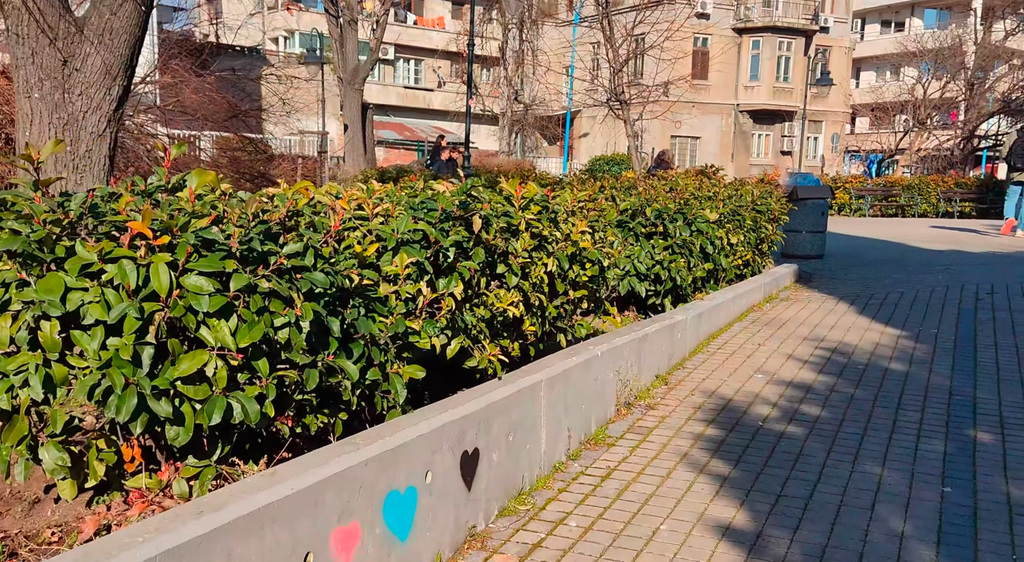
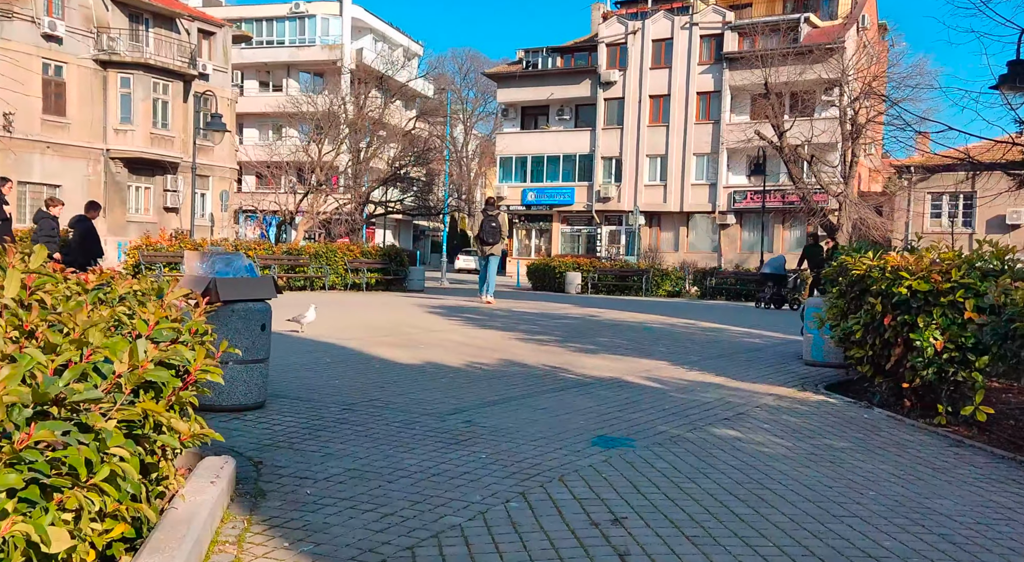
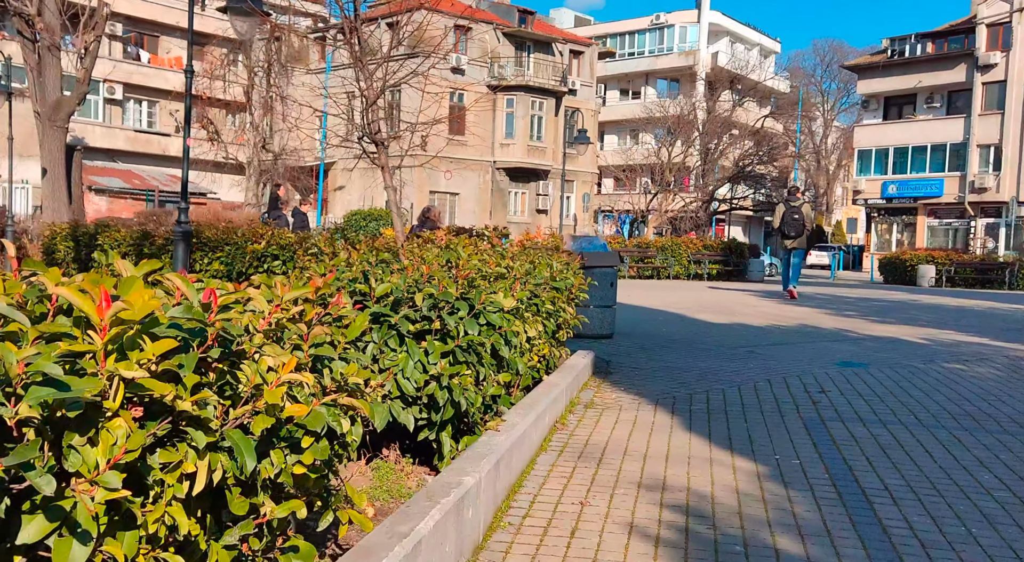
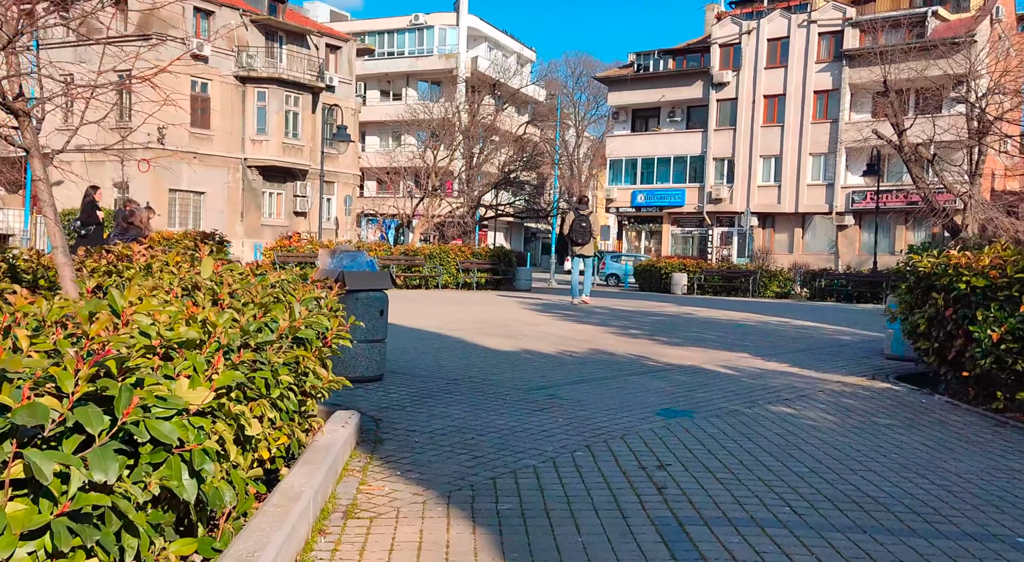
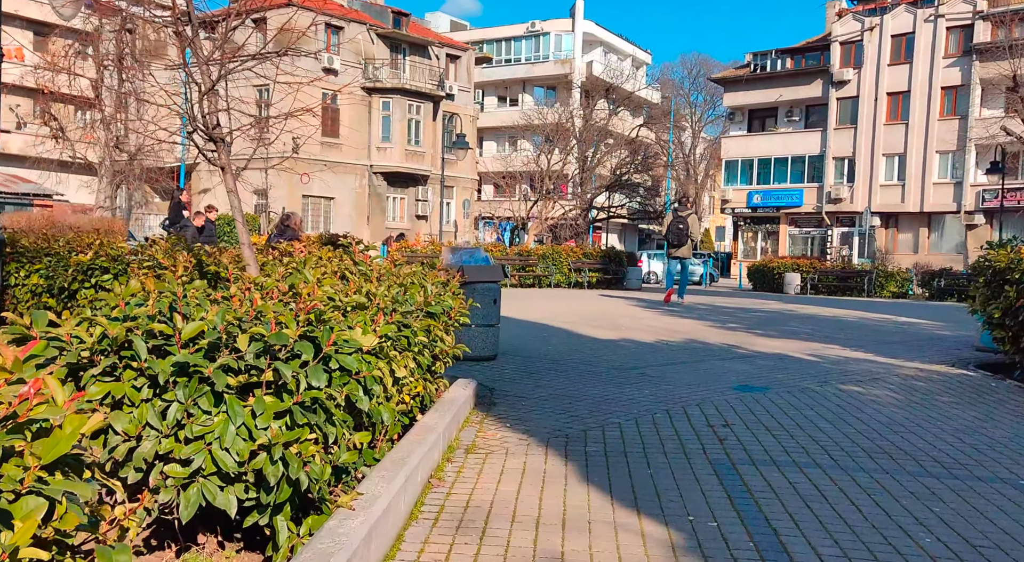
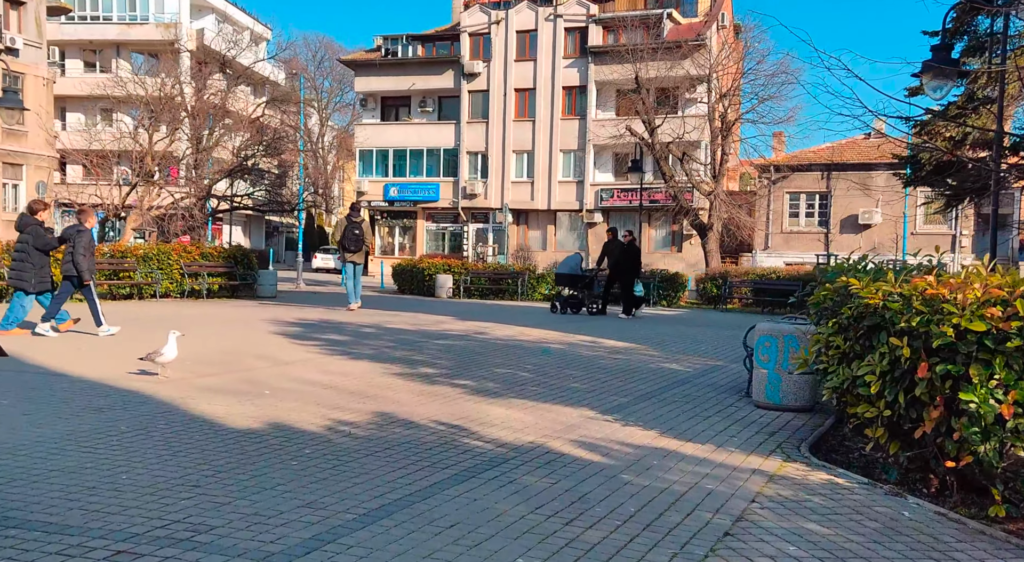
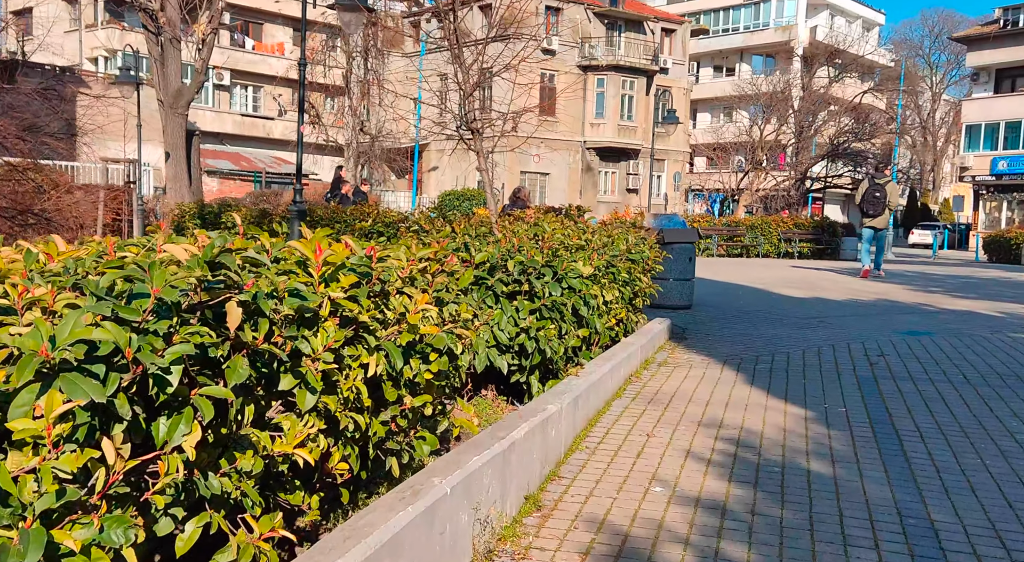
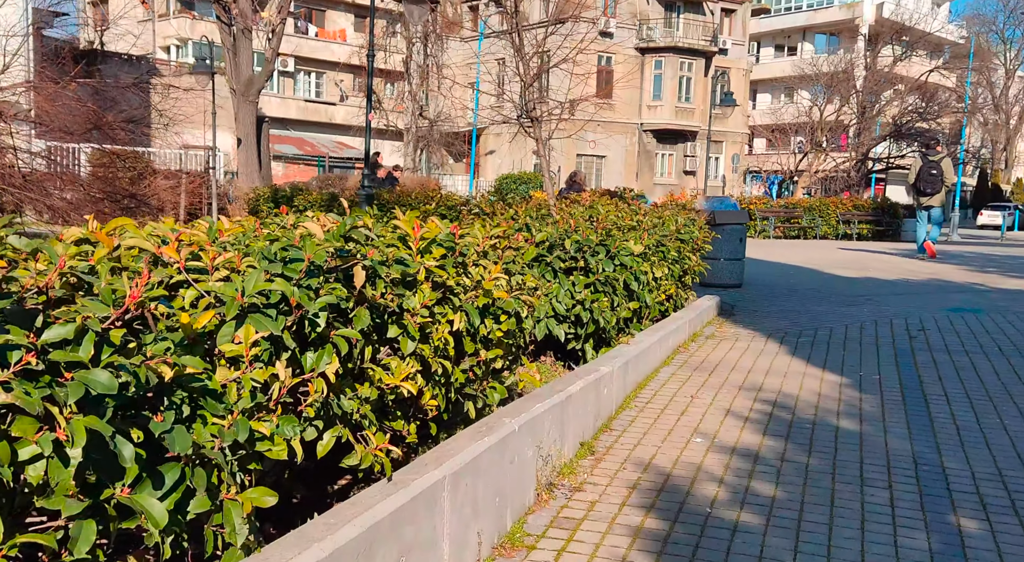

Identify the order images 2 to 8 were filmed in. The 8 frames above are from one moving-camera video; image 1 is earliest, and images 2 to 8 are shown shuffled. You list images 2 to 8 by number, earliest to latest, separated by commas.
8, 7, 3, 5, 4, 2, 6
